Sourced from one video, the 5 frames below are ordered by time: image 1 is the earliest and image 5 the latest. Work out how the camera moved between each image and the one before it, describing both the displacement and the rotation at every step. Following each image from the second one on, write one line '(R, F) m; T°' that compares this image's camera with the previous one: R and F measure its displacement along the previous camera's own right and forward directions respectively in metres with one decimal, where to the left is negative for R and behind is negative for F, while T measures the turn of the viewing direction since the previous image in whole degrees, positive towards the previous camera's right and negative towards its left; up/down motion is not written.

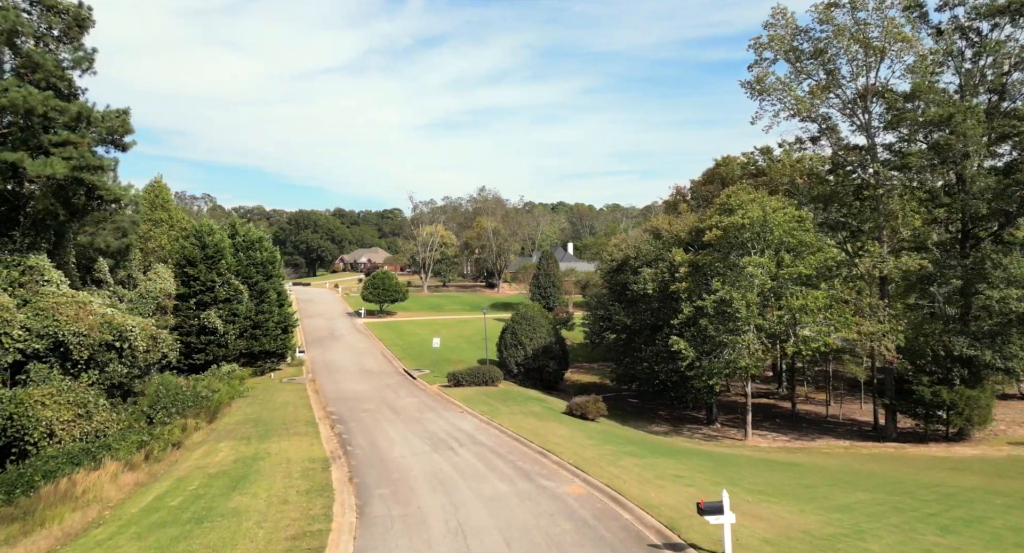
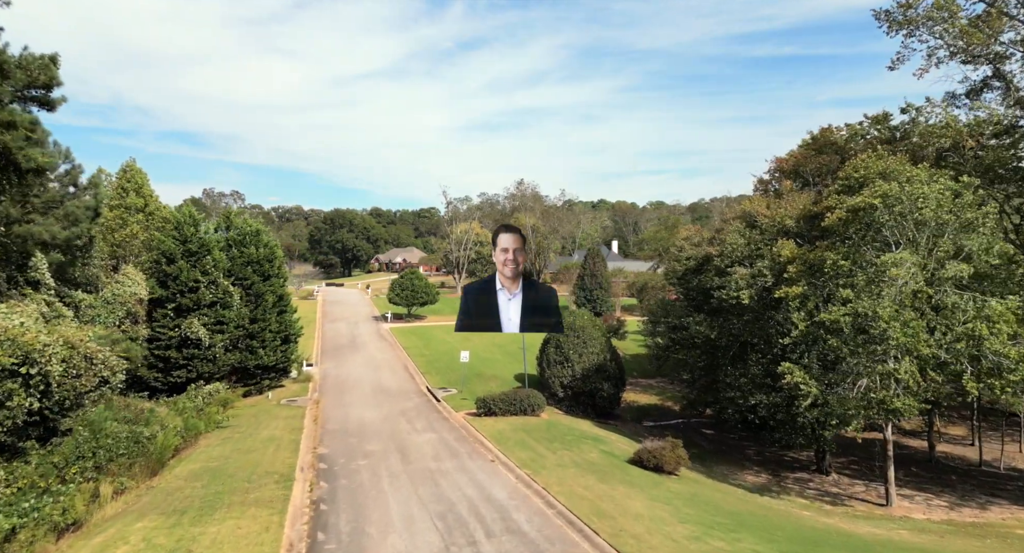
(-0.4, +6.4) m; -4°
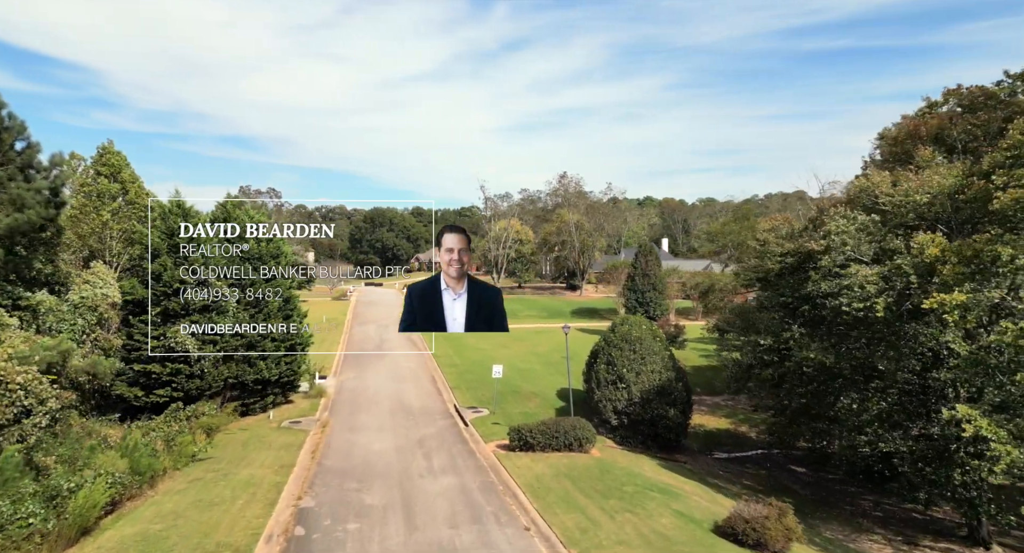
(0.0, +4.8) m; -4°
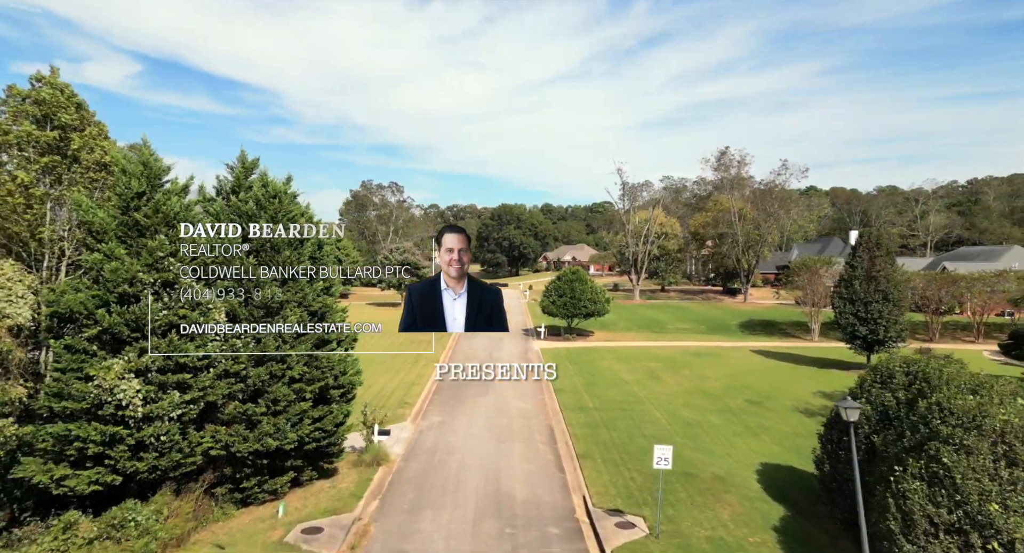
(-1.1, +11.4) m; -12°
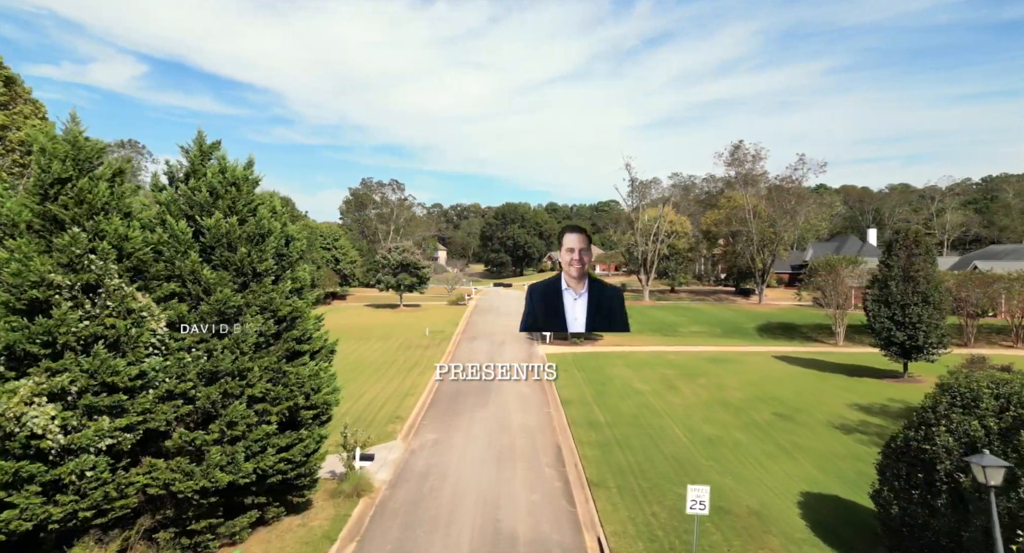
(+0.1, +2.5) m; 0°
